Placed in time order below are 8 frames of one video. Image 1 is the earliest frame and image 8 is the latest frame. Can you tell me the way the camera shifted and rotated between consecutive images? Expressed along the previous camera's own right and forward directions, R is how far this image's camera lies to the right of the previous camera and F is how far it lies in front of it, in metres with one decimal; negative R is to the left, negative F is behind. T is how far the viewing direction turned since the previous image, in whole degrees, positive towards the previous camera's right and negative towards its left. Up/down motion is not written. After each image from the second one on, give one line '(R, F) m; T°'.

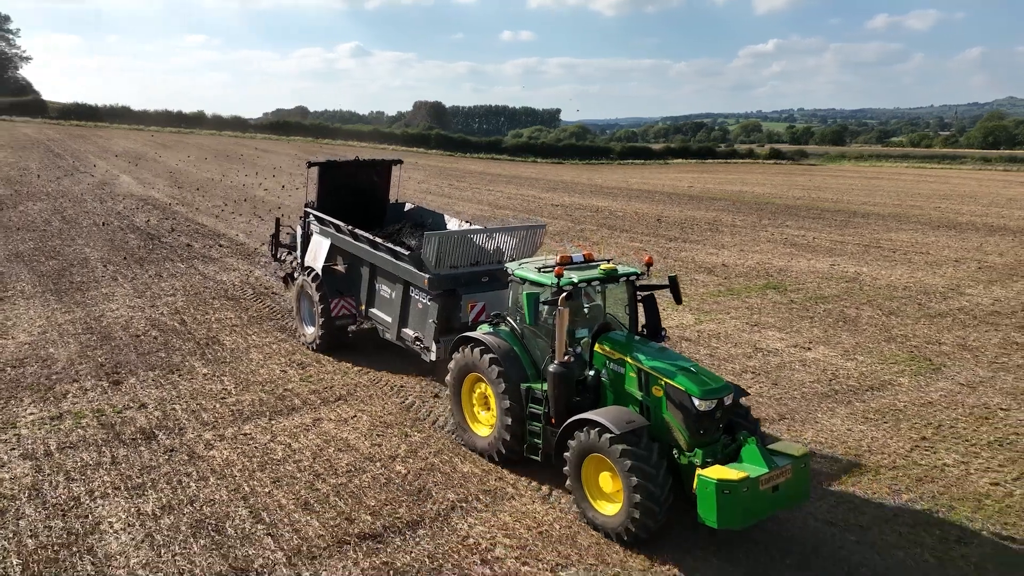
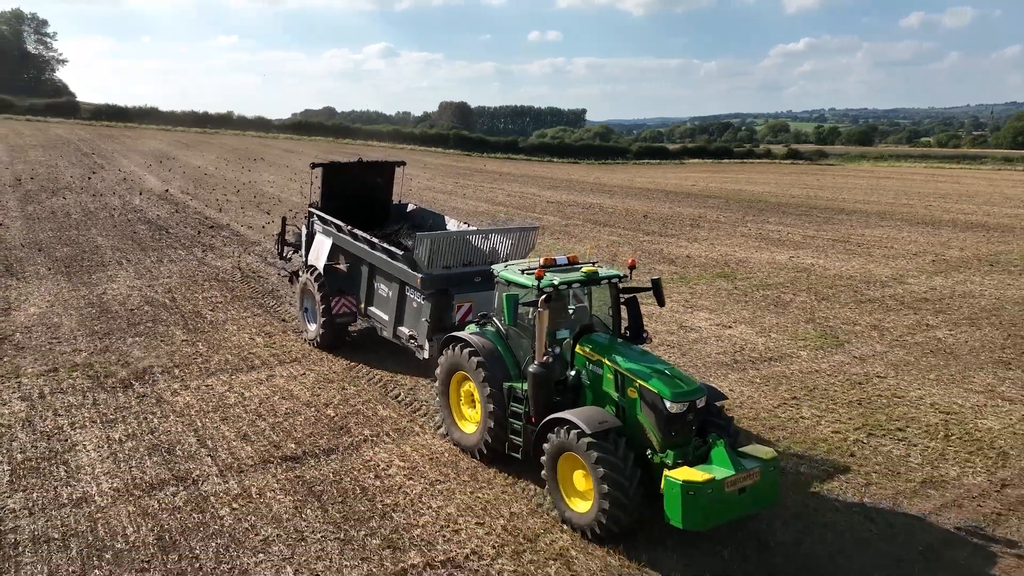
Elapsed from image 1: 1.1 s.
(+1.3, -1.3) m; -2°
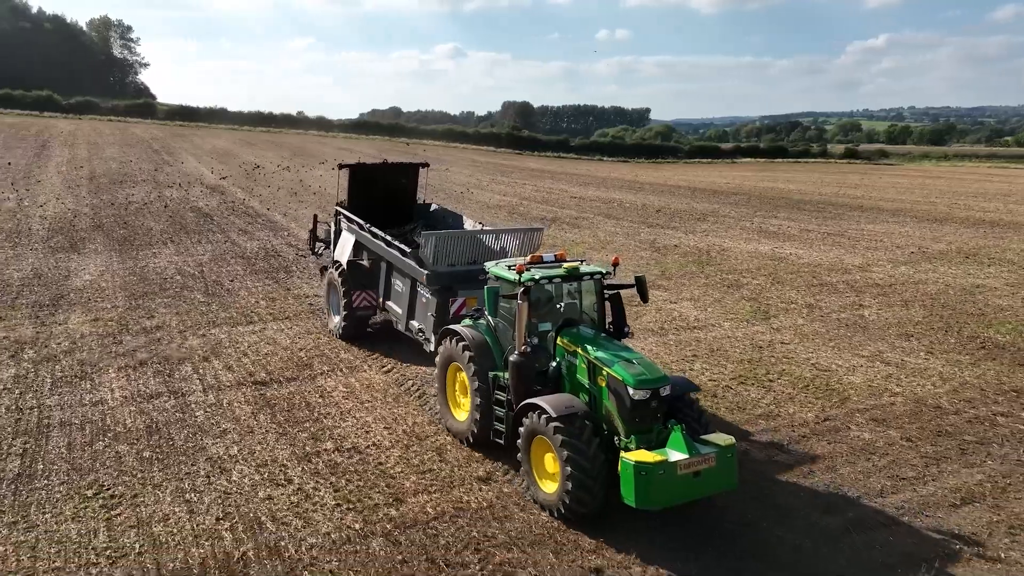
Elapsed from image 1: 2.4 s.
(+1.7, -1.8) m; -5°
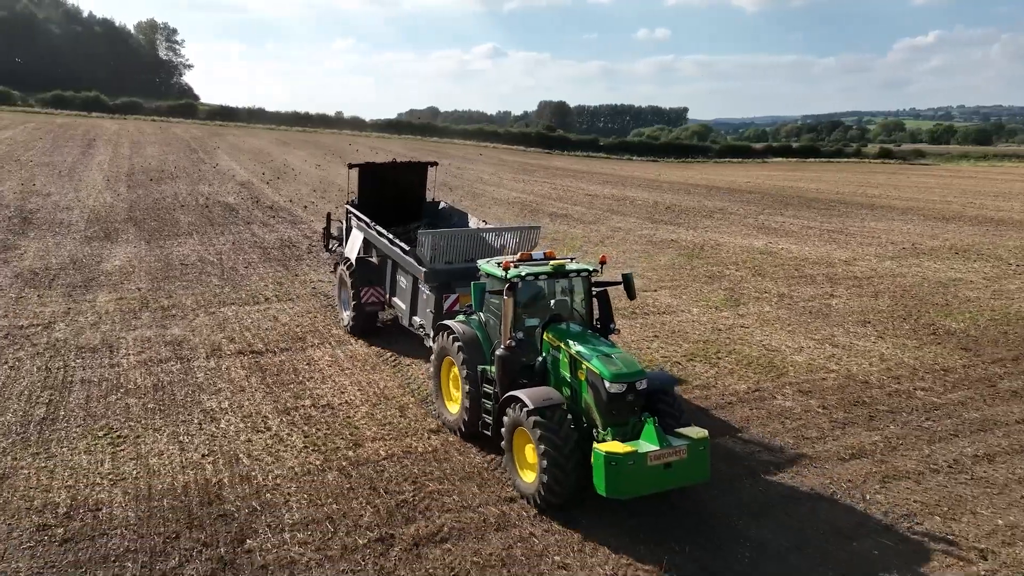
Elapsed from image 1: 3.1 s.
(+1.0, -1.0) m; -3°
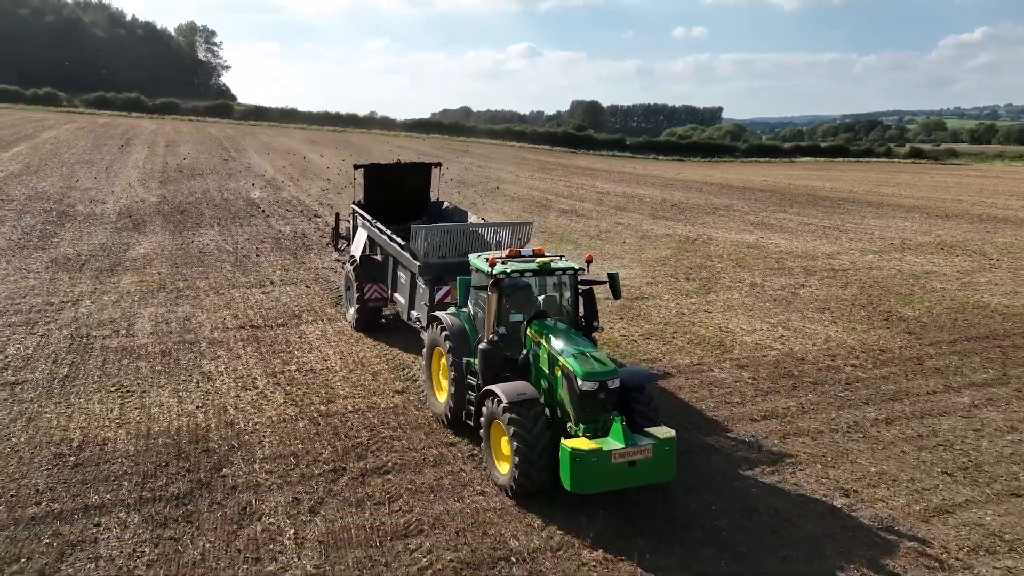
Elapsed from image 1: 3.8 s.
(+0.9, -1.1) m; -2°
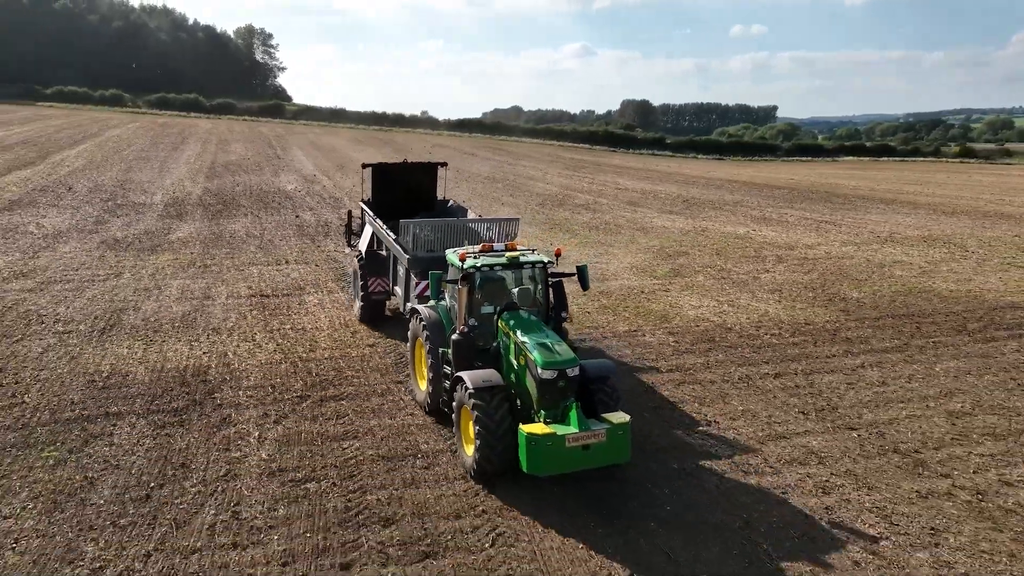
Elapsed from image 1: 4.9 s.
(+1.4, -1.7) m; -4°
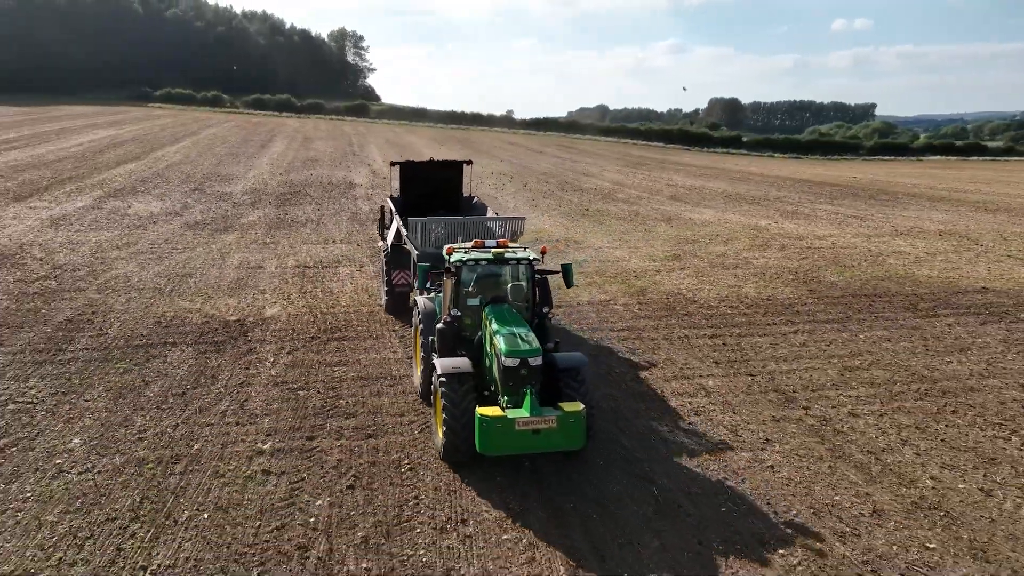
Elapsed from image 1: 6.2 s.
(+1.7, -2.0) m; -6°
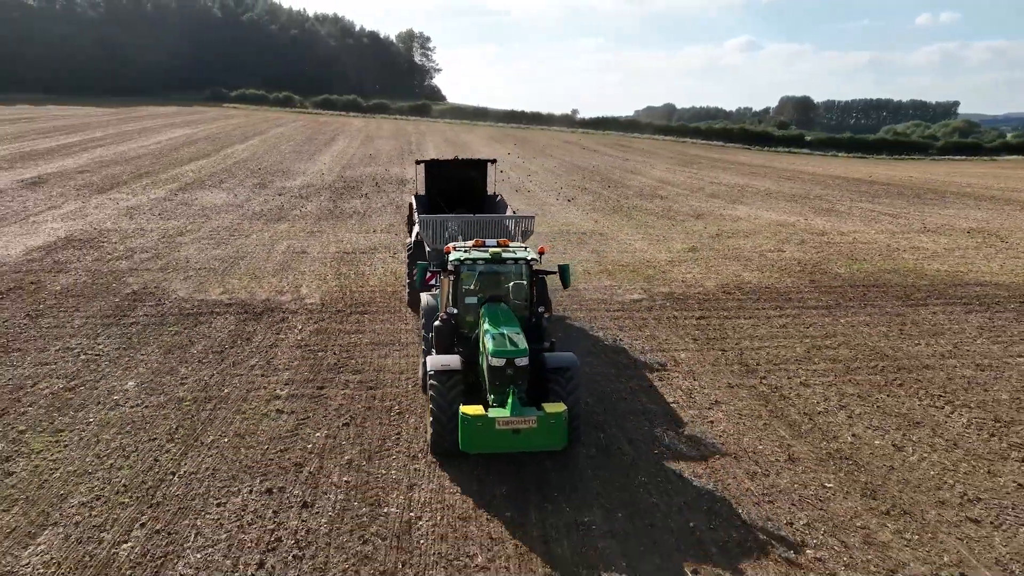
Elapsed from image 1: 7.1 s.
(+1.0, -1.2) m; -5°
